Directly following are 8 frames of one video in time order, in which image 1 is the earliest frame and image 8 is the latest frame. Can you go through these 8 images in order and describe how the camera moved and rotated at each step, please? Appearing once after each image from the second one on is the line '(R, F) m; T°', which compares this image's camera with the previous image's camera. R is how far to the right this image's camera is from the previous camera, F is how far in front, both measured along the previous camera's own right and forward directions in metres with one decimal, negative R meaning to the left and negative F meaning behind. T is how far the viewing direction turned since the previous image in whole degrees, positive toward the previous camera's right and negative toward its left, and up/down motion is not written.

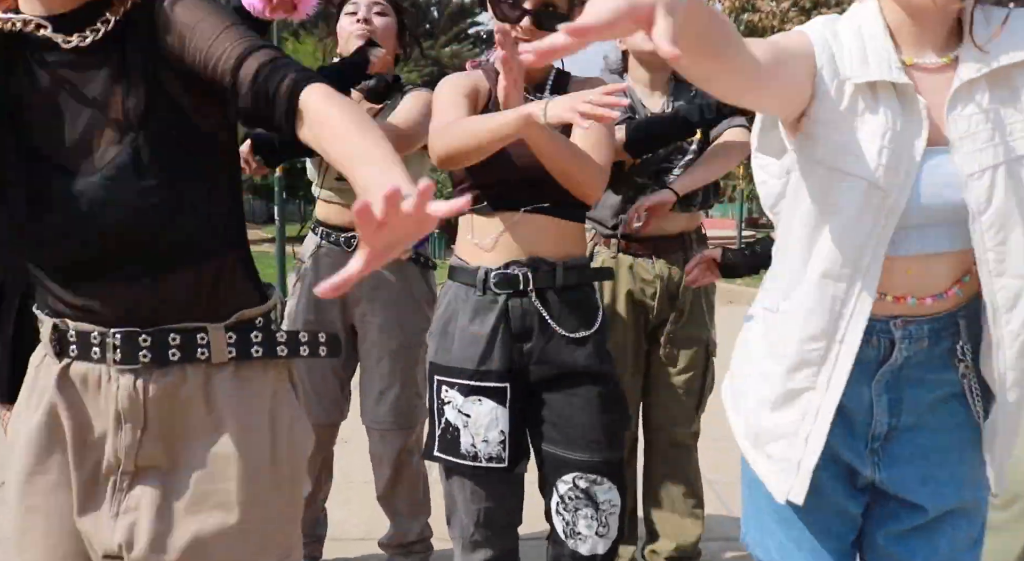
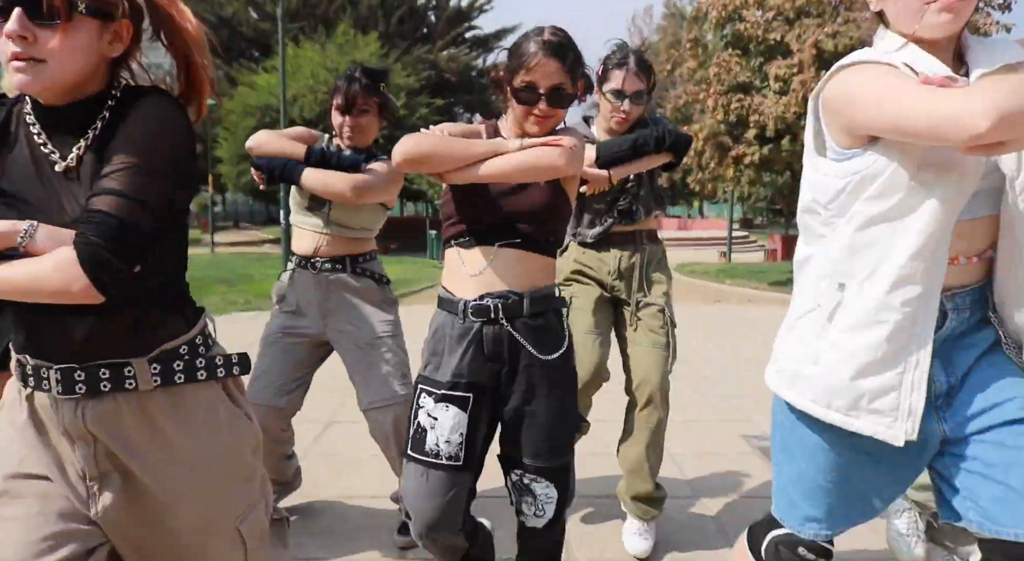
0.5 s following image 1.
(0.0, -0.5) m; 0°
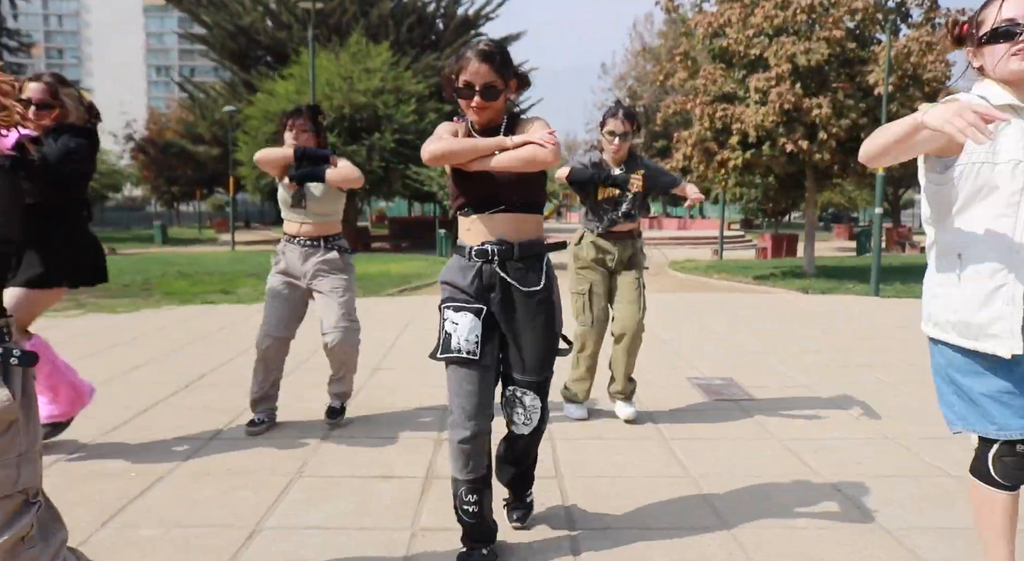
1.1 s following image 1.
(0.0, -1.4) m; 0°
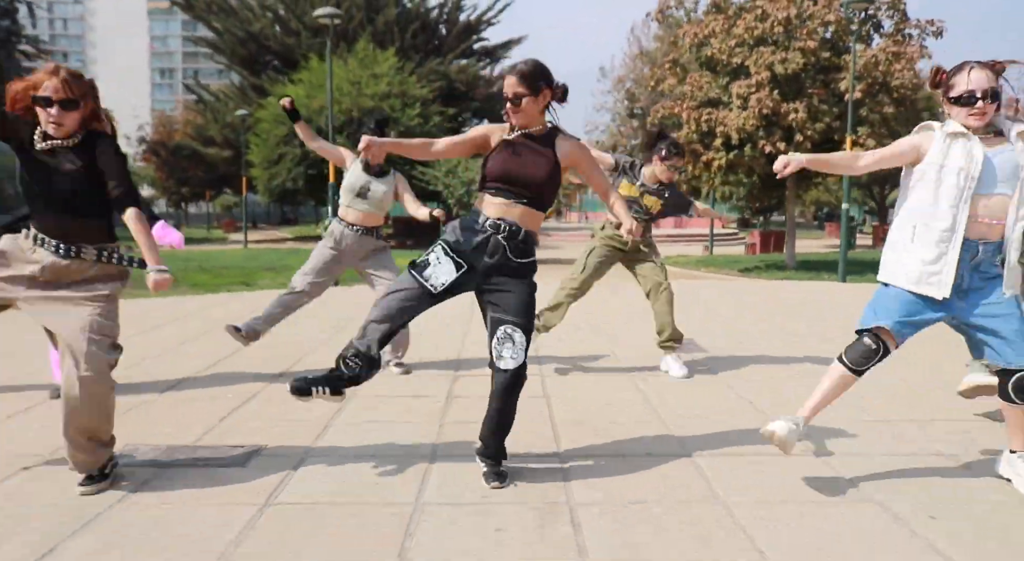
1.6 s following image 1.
(0.0, -1.3) m; 0°
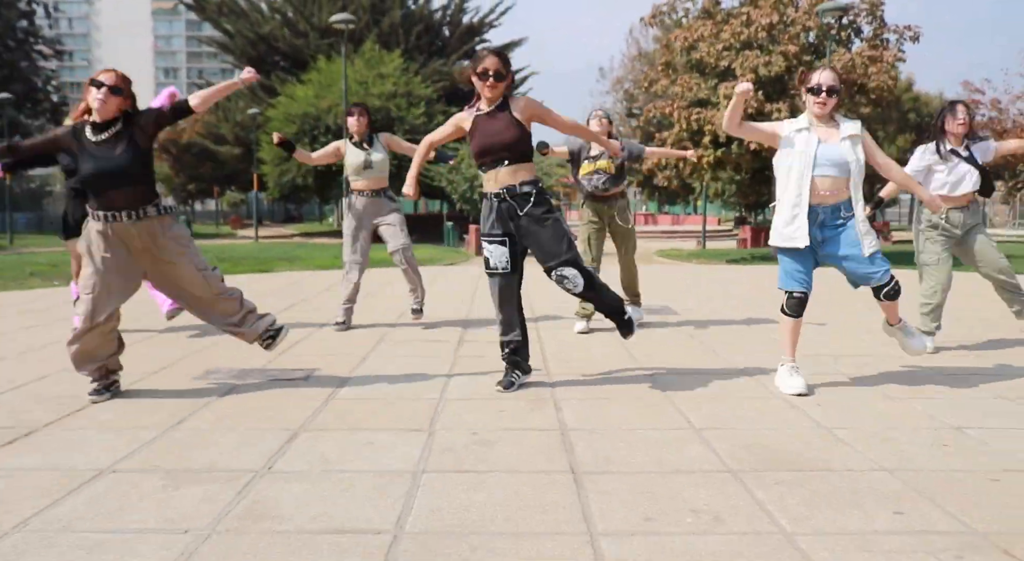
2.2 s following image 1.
(0.0, -1.1) m; 0°
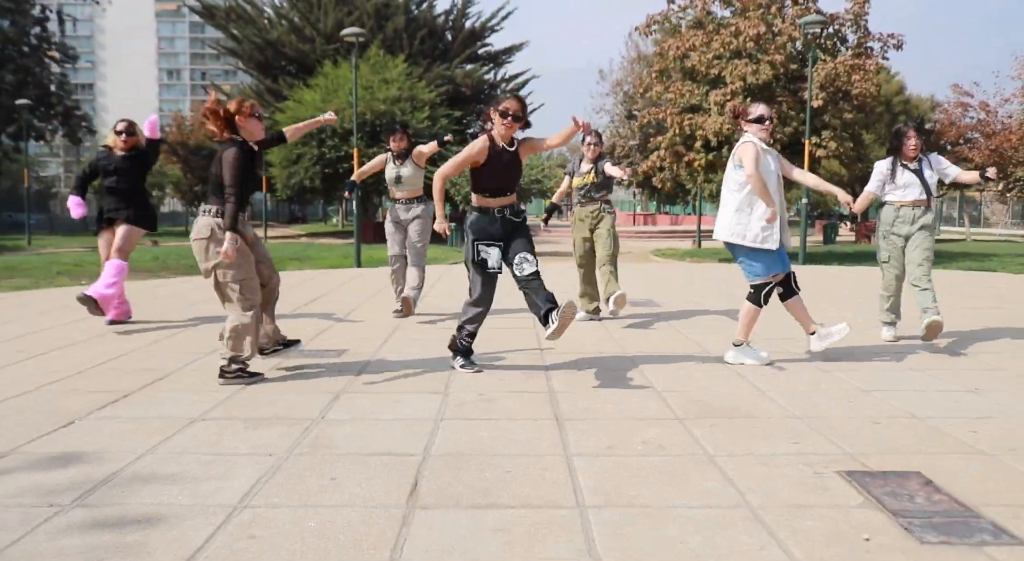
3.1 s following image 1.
(0.0, -0.9) m; 0°
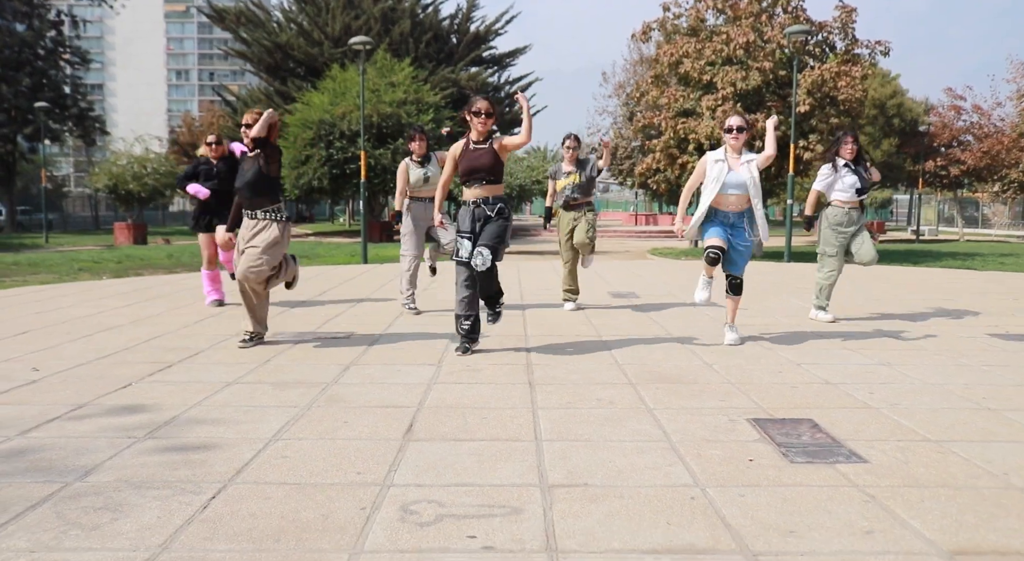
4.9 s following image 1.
(+0.2, -0.8) m; 0°
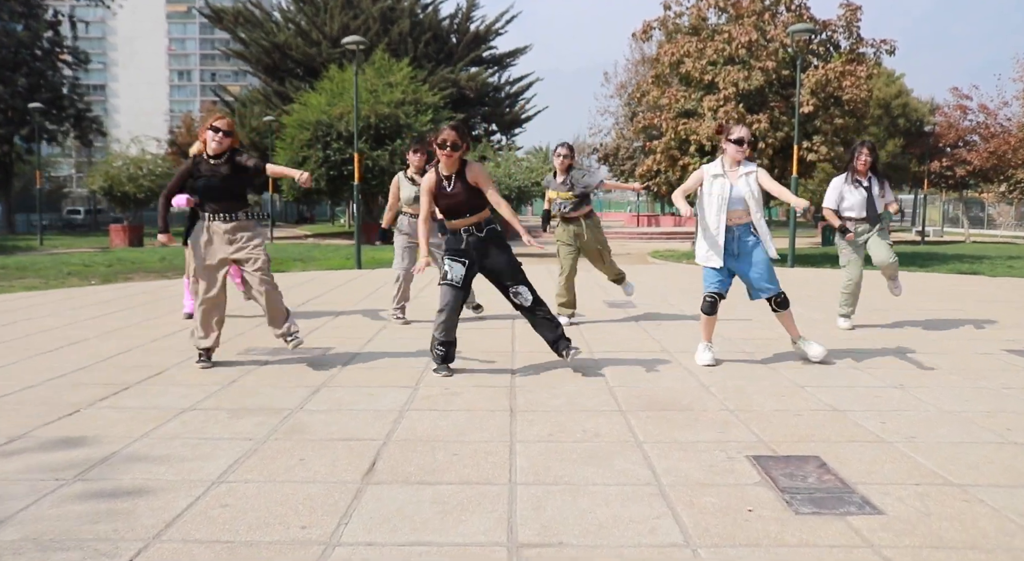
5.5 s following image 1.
(+0.1, +0.4) m; 0°
